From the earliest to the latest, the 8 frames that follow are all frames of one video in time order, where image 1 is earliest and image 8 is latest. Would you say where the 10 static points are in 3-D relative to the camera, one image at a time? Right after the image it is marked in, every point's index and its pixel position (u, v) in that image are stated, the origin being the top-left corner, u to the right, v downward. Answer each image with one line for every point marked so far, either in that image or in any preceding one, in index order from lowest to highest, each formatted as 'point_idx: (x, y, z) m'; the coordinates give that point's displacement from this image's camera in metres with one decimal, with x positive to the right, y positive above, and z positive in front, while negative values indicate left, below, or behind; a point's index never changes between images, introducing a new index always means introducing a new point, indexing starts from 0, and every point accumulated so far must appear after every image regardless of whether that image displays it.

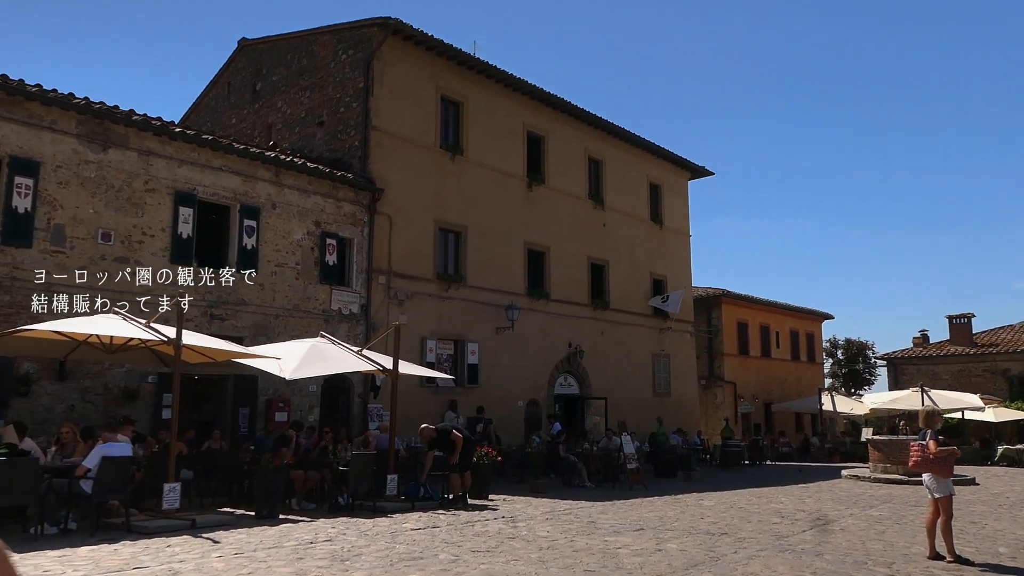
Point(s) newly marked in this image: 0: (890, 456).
0: (+7.9, -3.5, +16.6) m
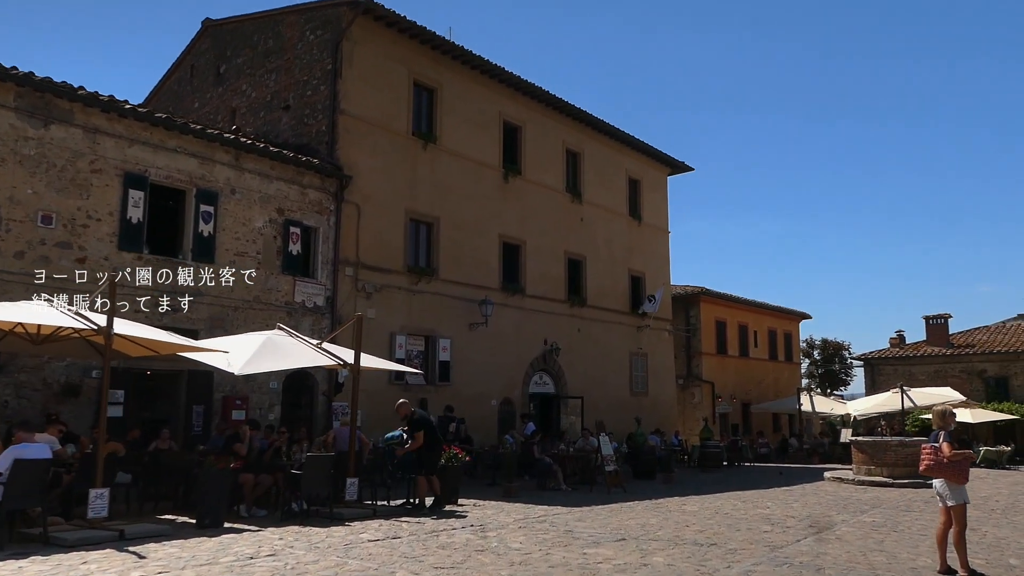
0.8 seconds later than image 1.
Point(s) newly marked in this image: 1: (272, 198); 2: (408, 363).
0: (+7.3, -3.5, +16.1) m
1: (-4.5, +1.7, +14.9) m
2: (-2.3, -1.6, +17.3) m
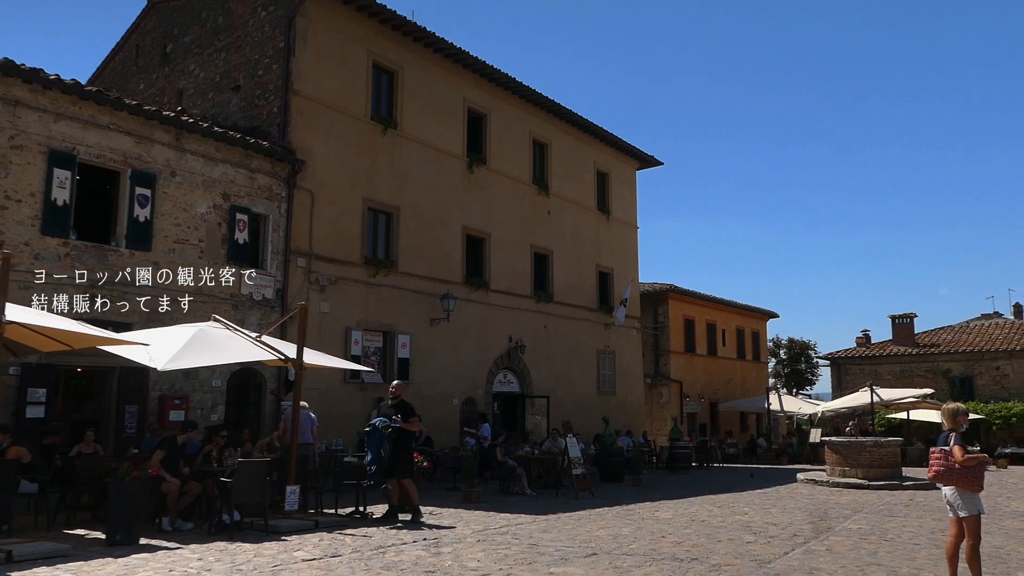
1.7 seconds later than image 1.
0: (+6.6, -3.4, +15.6) m
1: (-5.2, +1.8, +13.9) m
2: (-3.0, -1.5, +16.3) m
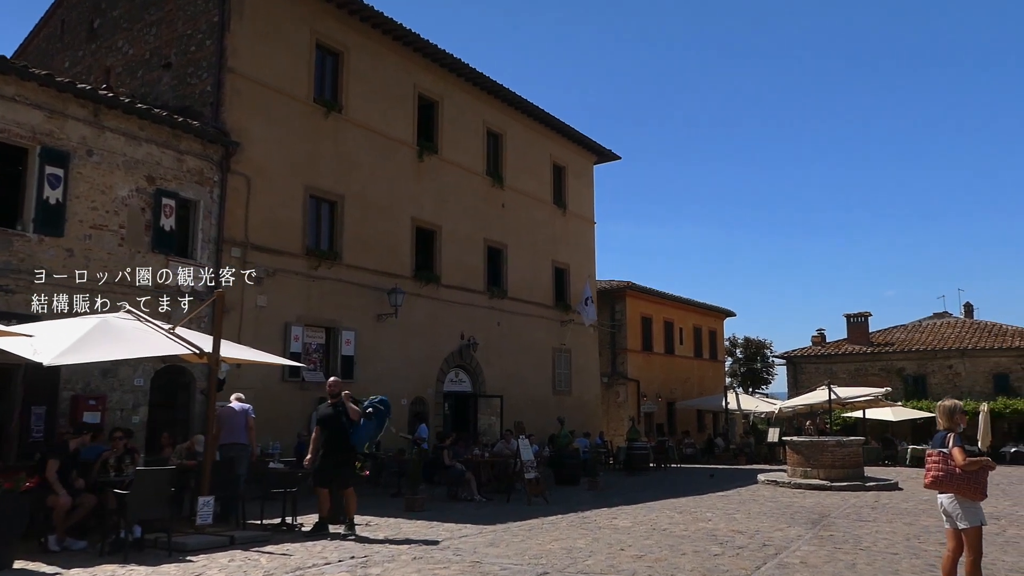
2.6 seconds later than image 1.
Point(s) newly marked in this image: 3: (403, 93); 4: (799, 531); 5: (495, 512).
0: (+5.7, -3.3, +15.1) m
1: (-6.0, +2.0, +12.8) m
2: (-4.0, -1.4, +15.3) m
3: (-2.5, +4.5, +18.5) m
4: (+3.1, -2.6, +8.6) m
5: (-0.2, -2.9, +10.4) m
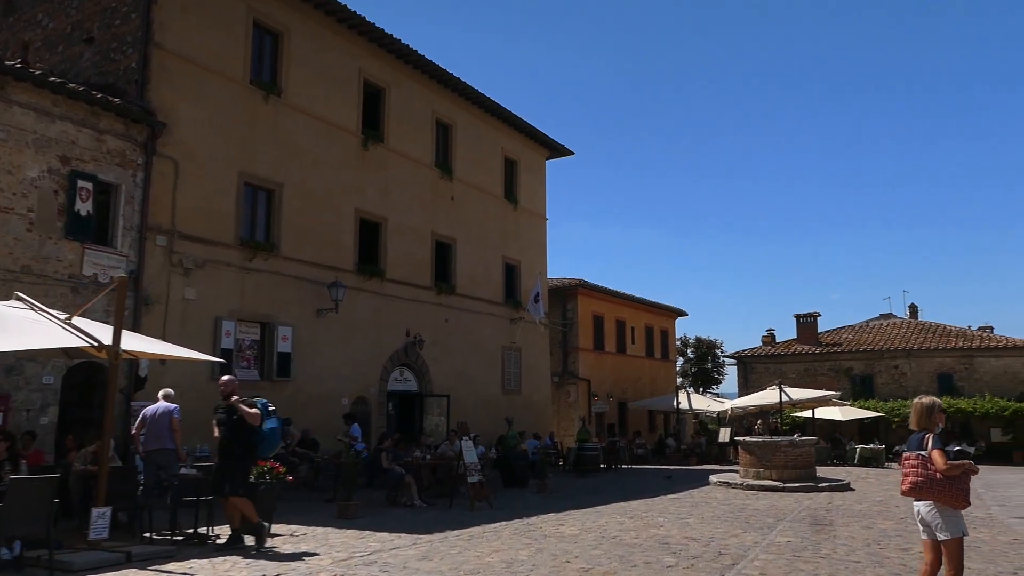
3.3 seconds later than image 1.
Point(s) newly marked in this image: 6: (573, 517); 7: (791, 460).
0: (+4.6, -3.2, +14.8) m
1: (-6.8, +2.1, +11.7) m
2: (-5.0, -1.2, +14.4) m
3: (-3.7, +4.6, +17.6) m
4: (+2.5, -2.5, +8.1) m
5: (-0.9, -2.8, +9.7) m
6: (+0.7, -2.8, +9.6) m
7: (+5.1, -3.2, +14.6) m
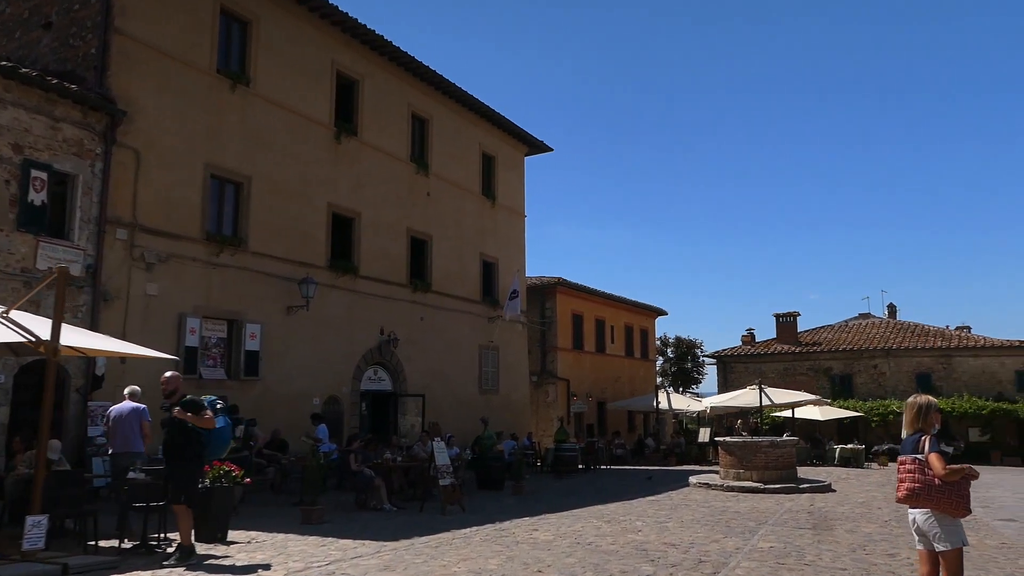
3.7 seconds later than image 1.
0: (+4.2, -3.1, +14.5) m
1: (-7.1, +2.2, +11.2) m
2: (-5.4, -1.1, +13.9) m
3: (-4.2, +4.7, +17.2) m
4: (+2.2, -2.5, +7.8) m
5: (-1.3, -2.8, +9.3) m
6: (+0.4, -2.7, +9.3) m
7: (+4.7, -3.1, +14.3) m
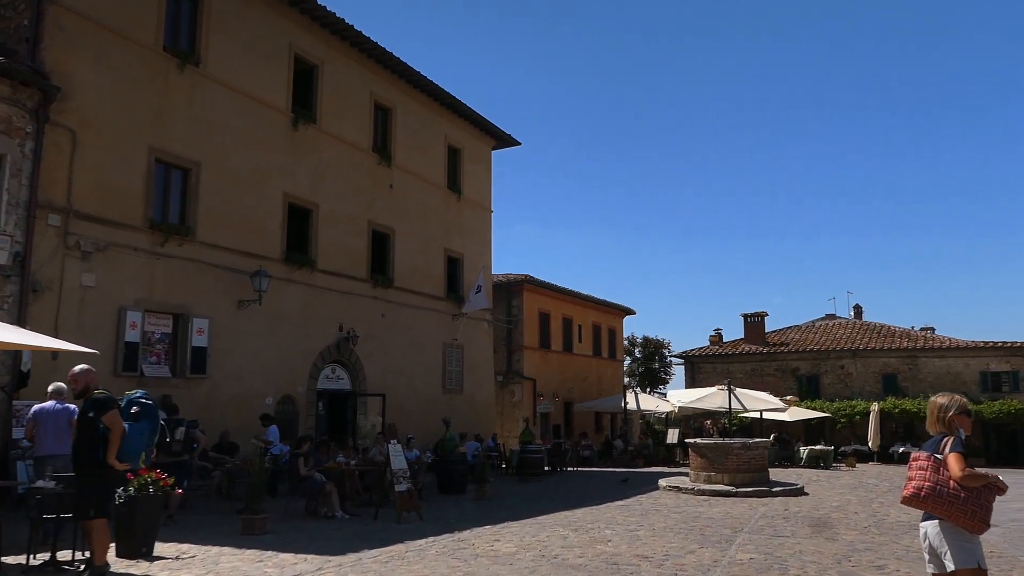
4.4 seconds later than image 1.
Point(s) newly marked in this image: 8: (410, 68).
0: (+3.5, -3.1, +14.0) m
1: (-7.6, +2.4, +10.2) m
2: (-6.0, -1.0, +13.0) m
3: (-4.8, +4.8, +16.3) m
4: (+1.8, -2.4, +7.2) m
5: (-1.7, -2.6, +8.5) m
6: (0.0, -2.6, +8.6) m
7: (+4.0, -3.1, +13.9) m
8: (-2.6, +5.5, +19.8) m
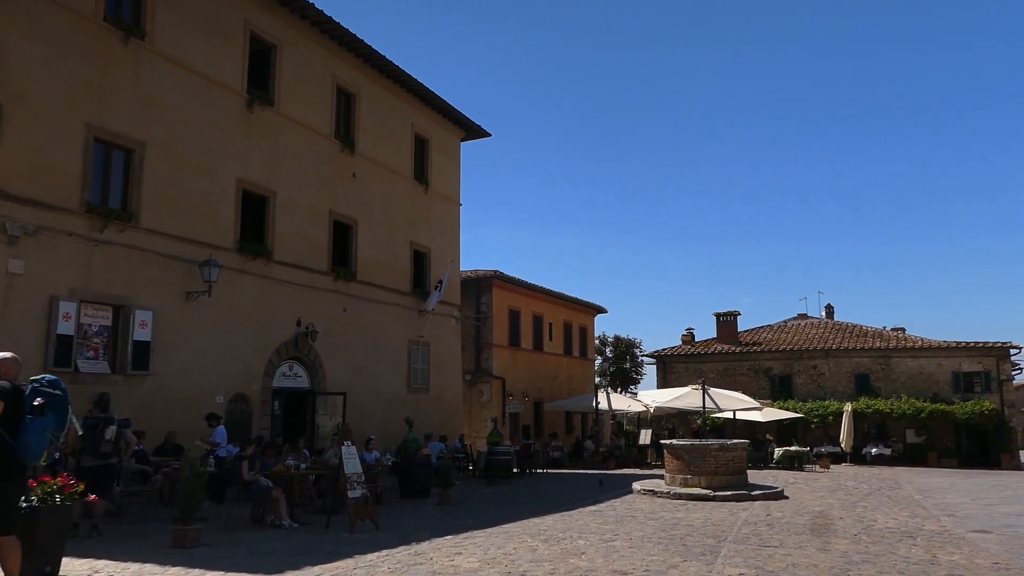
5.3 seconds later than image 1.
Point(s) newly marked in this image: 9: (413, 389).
0: (+3.0, -3.0, +13.3) m
1: (-8.0, +2.6, +9.2) m
2: (-6.5, -0.8, +12.0) m
3: (-5.4, +5.0, +15.3) m
4: (+1.5, -2.3, +6.5) m
5: (-2.1, -2.5, +7.7) m
6: (-0.4, -2.5, +7.8) m
7: (+3.5, -2.9, +13.2) m
8: (-3.3, +5.6, +18.9) m
9: (-2.5, -2.5, +19.9) m
